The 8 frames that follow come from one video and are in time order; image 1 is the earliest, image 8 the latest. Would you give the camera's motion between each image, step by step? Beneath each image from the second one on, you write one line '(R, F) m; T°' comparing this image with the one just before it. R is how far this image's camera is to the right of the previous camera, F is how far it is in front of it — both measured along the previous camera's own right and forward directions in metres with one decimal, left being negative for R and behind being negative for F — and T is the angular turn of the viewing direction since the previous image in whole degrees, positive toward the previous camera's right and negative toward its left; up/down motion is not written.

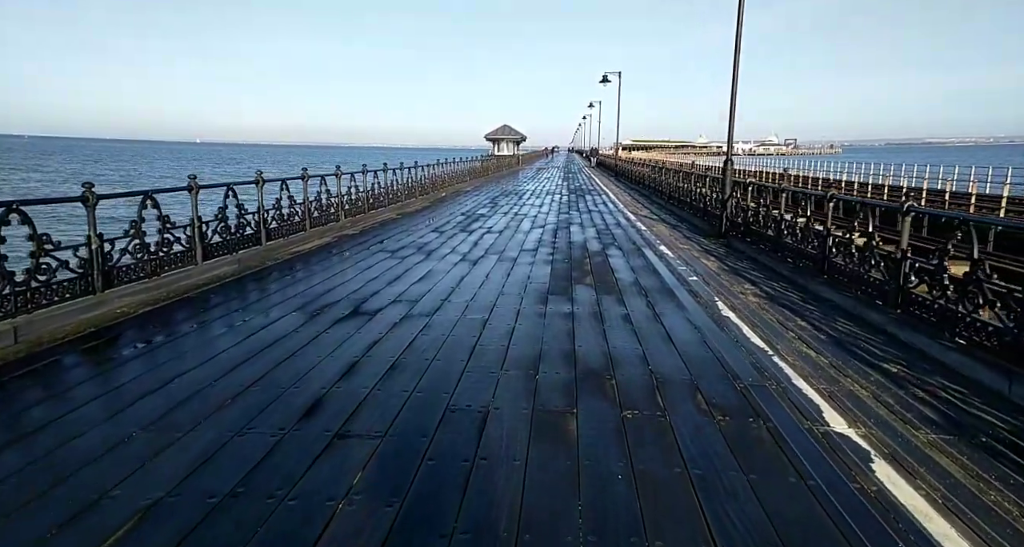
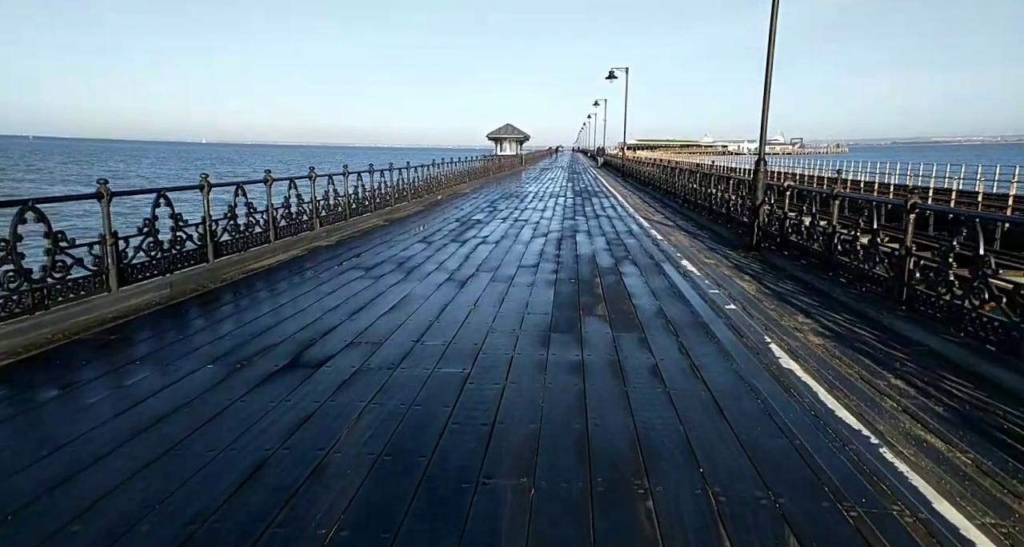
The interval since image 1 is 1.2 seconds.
(+0.1, +1.1) m; 0°
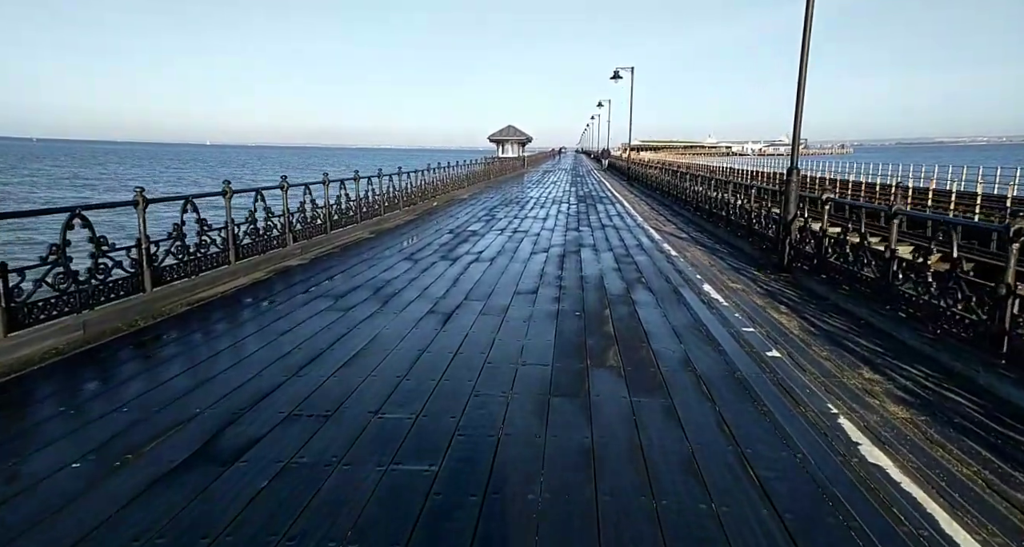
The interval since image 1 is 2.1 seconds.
(+0.1, +0.9) m; 0°
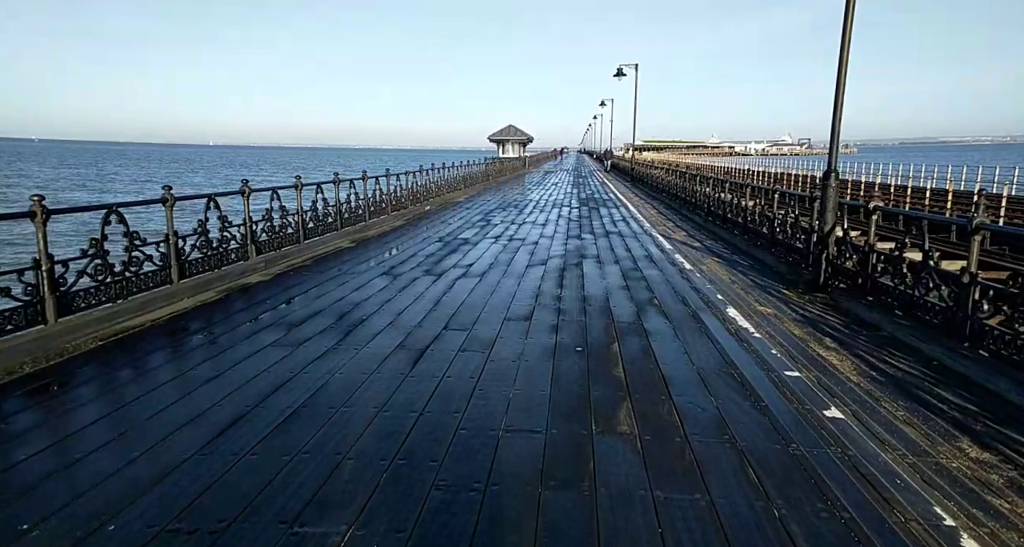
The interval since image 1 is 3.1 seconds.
(+0.1, +0.9) m; 0°
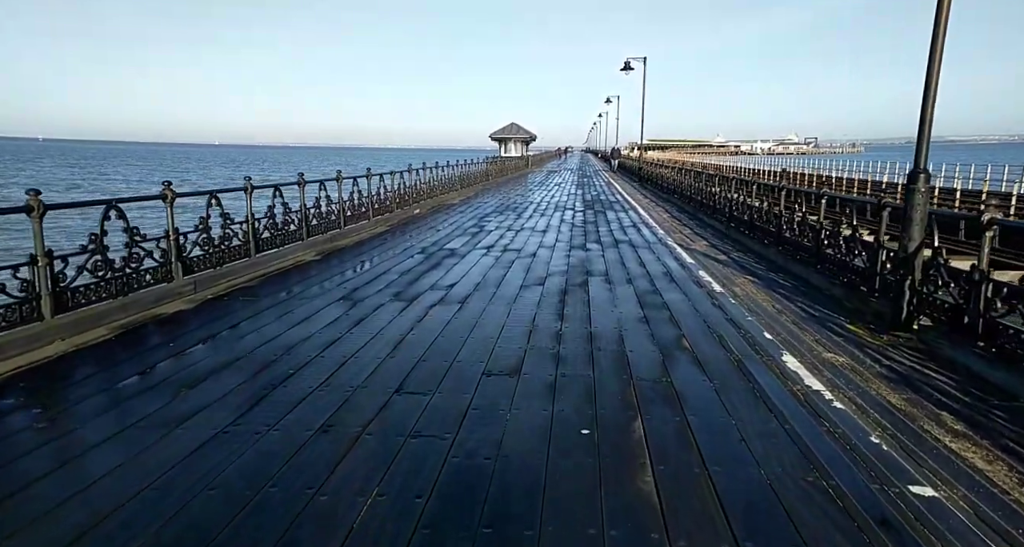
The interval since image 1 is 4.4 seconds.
(+0.1, +1.3) m; 0°
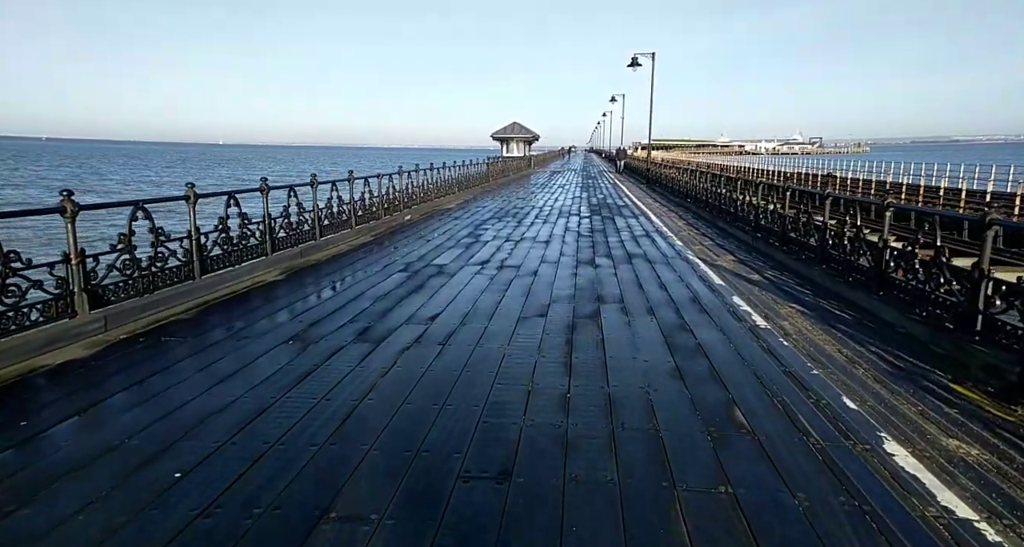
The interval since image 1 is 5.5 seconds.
(+0.1, +1.1) m; 0°
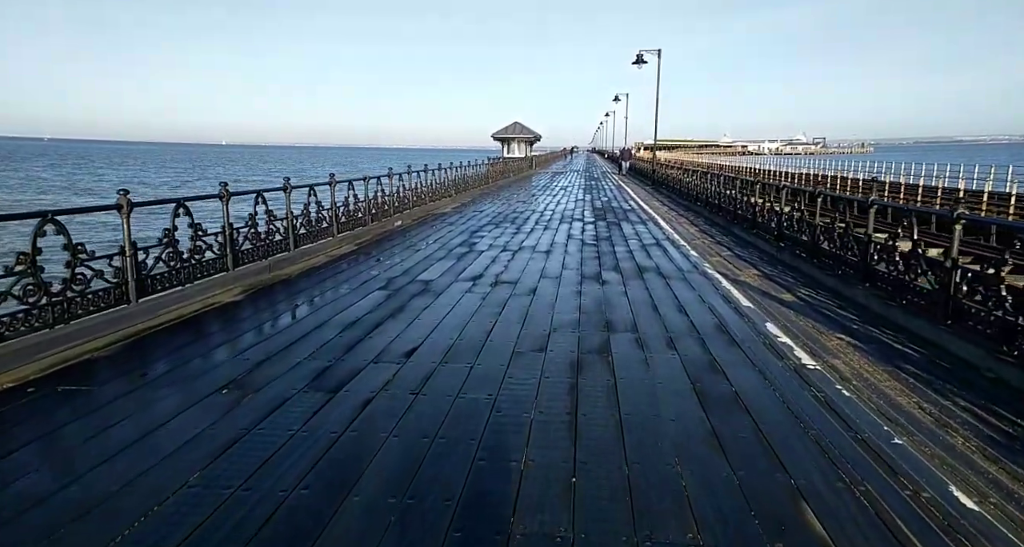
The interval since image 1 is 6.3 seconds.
(+0.1, +0.9) m; 0°
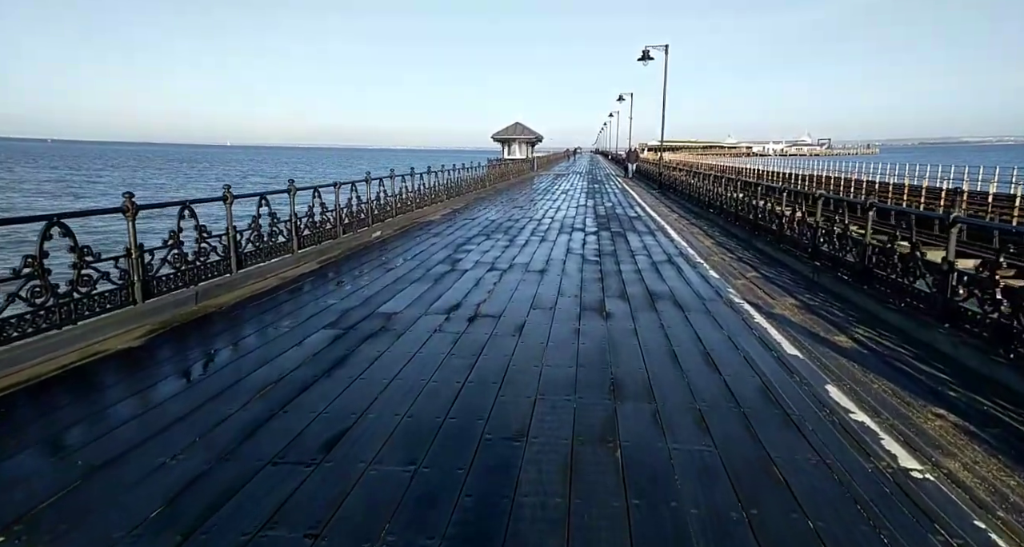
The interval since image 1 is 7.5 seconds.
(+0.2, +1.3) m; 0°
